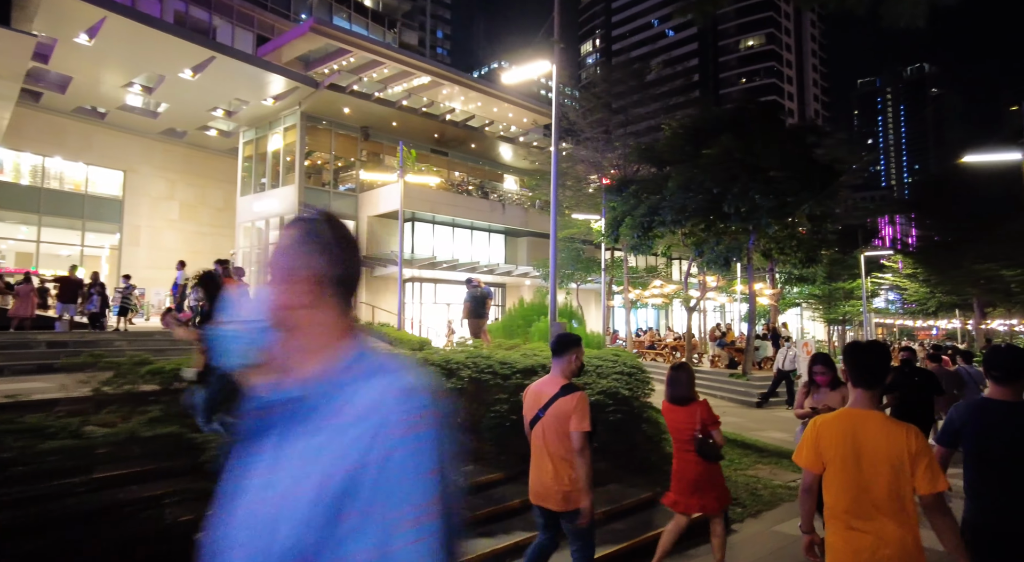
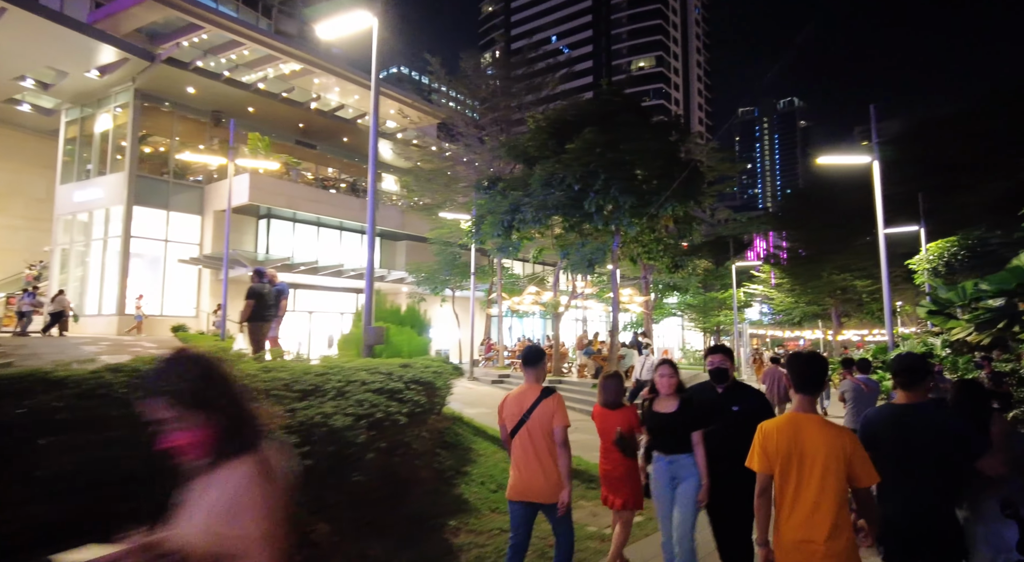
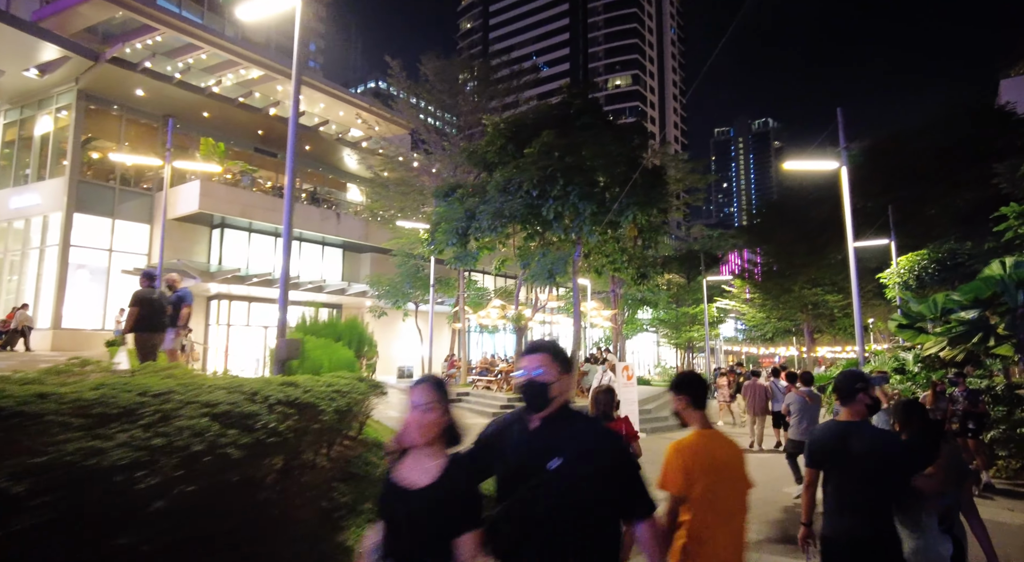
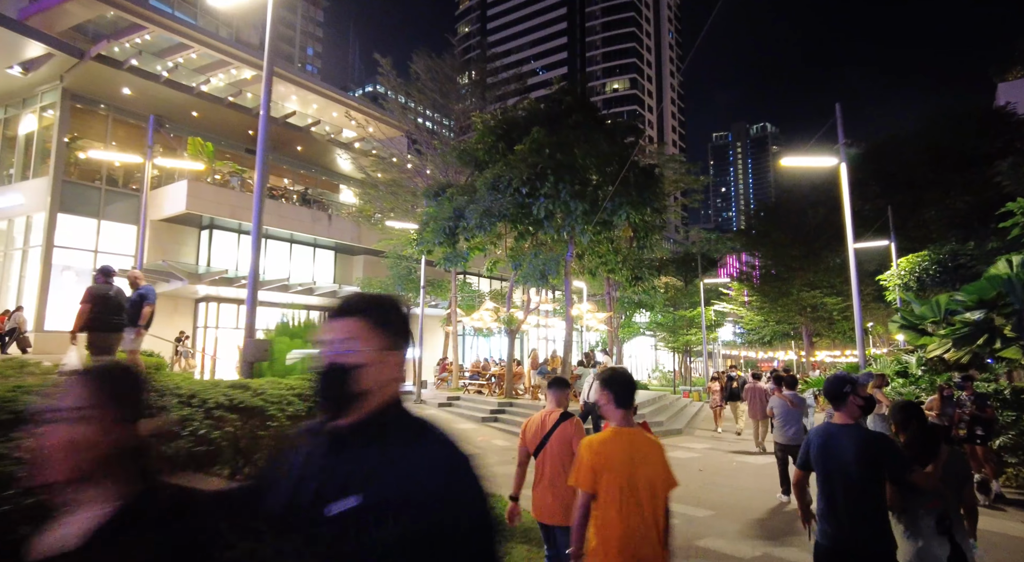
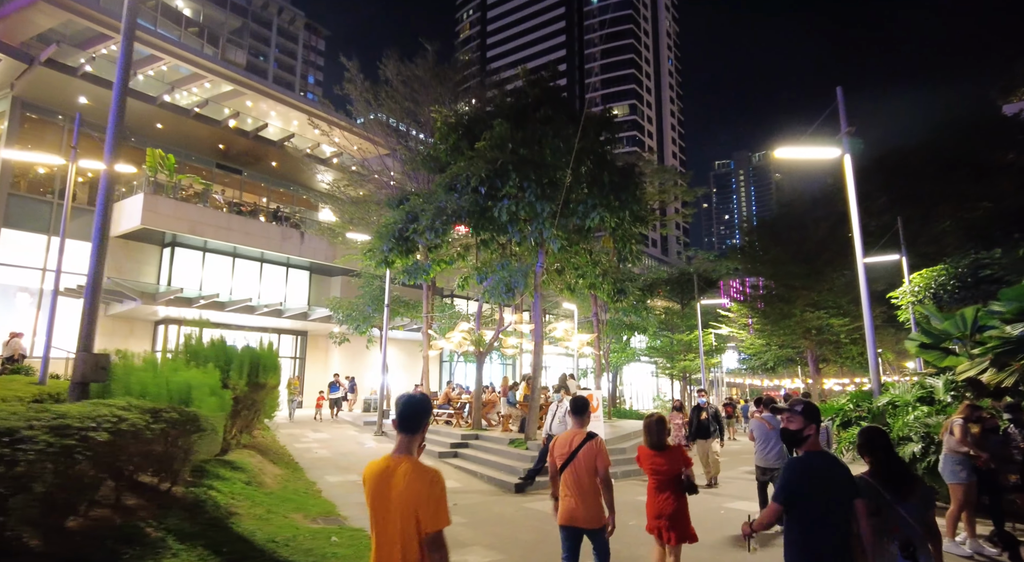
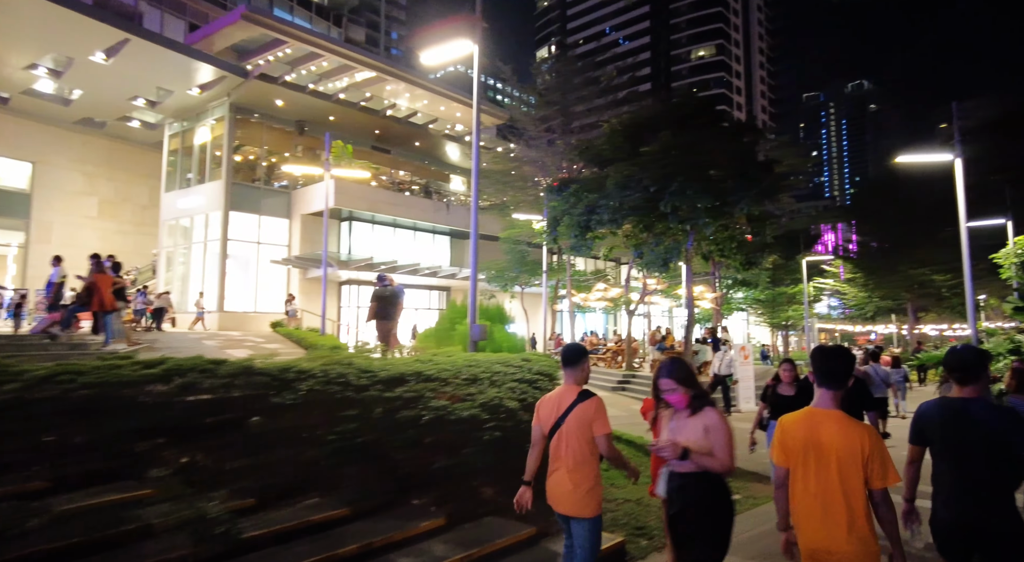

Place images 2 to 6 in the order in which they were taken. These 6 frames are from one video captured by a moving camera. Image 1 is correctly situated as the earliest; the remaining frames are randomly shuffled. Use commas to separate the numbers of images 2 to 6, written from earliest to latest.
6, 2, 3, 4, 5
